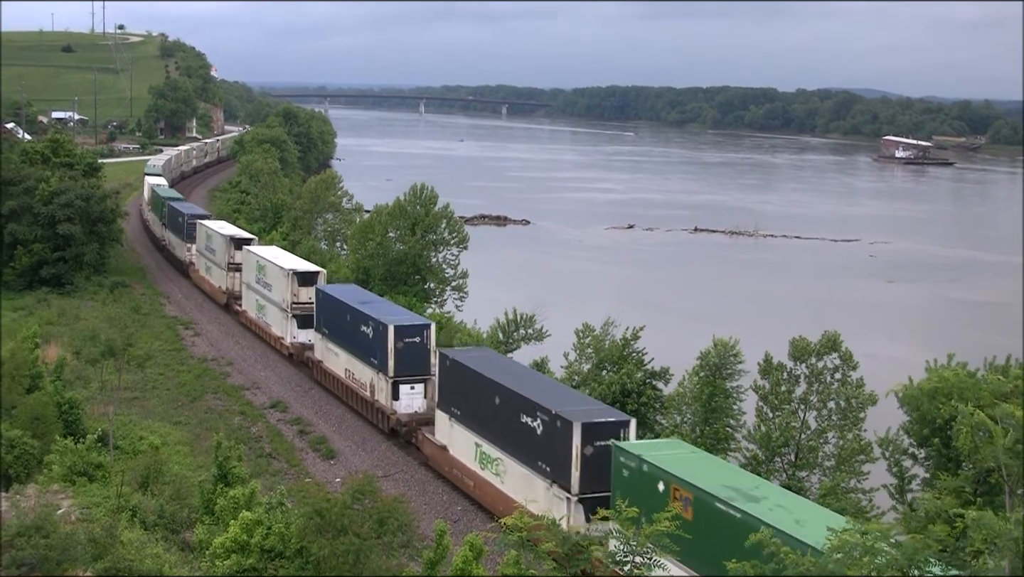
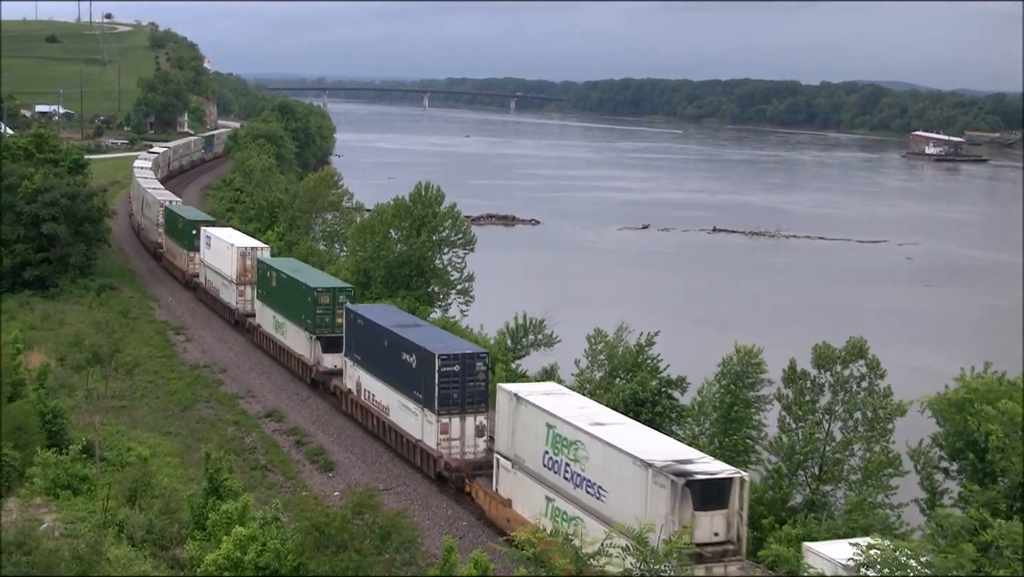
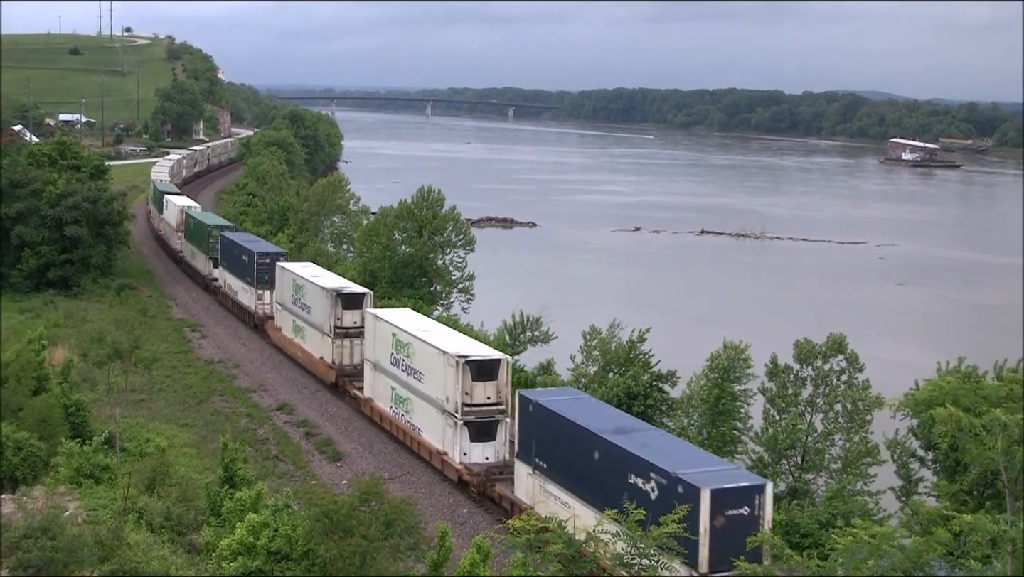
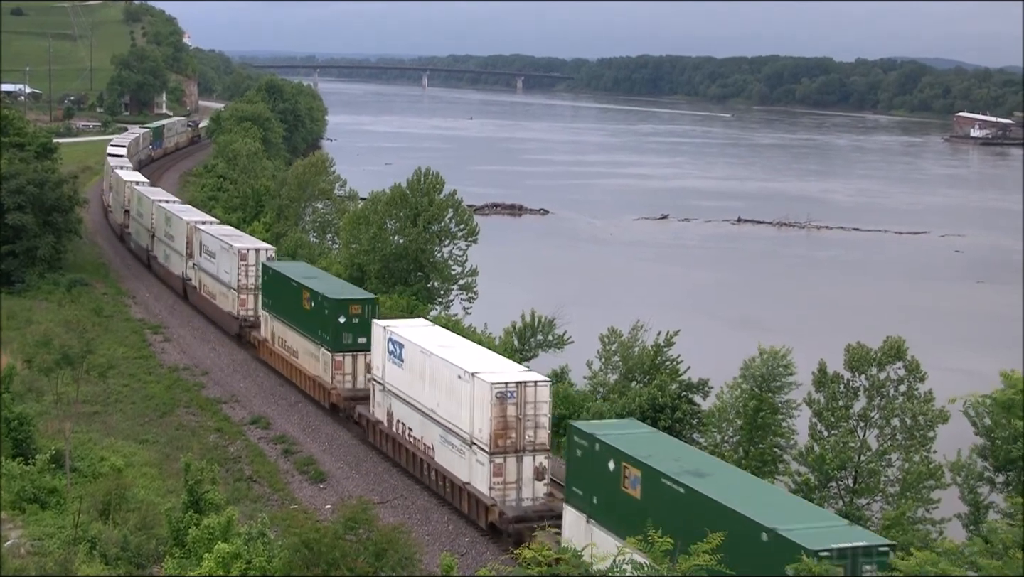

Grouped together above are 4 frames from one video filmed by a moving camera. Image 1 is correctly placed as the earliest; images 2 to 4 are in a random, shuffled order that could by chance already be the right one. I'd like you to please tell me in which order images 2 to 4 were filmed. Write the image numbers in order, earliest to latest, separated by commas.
3, 2, 4
